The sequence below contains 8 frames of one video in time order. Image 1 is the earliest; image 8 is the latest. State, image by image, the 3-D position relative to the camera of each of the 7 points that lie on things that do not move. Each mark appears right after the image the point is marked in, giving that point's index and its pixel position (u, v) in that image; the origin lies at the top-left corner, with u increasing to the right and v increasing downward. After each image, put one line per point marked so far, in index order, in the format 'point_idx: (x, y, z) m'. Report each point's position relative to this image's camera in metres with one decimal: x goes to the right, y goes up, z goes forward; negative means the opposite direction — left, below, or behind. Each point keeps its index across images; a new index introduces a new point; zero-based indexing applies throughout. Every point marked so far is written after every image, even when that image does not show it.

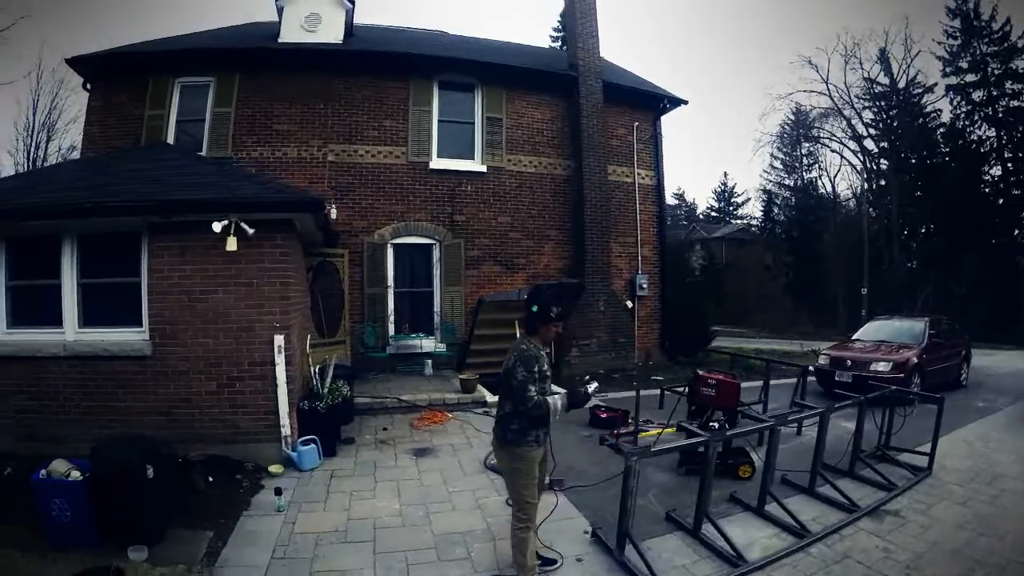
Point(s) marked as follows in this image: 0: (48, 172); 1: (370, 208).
0: (-5.2, +1.3, +5.5) m
1: (-2.3, +1.6, +9.8) m
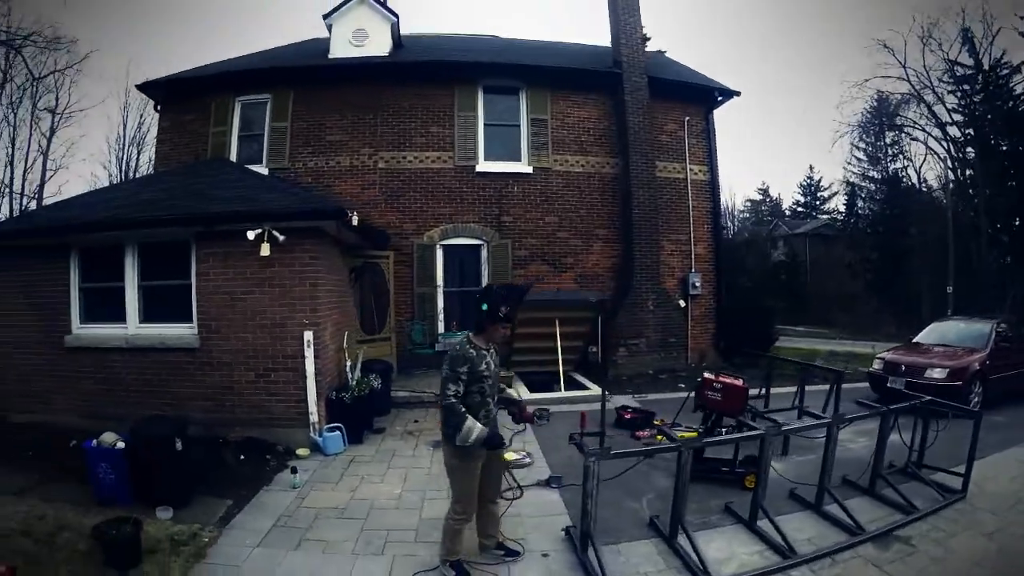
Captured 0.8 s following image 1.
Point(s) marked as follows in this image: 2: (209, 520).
0: (-5.0, +1.3, +6.3) m
1: (-1.6, +1.6, +10.3) m
2: (-2.2, -1.6, +3.5) m
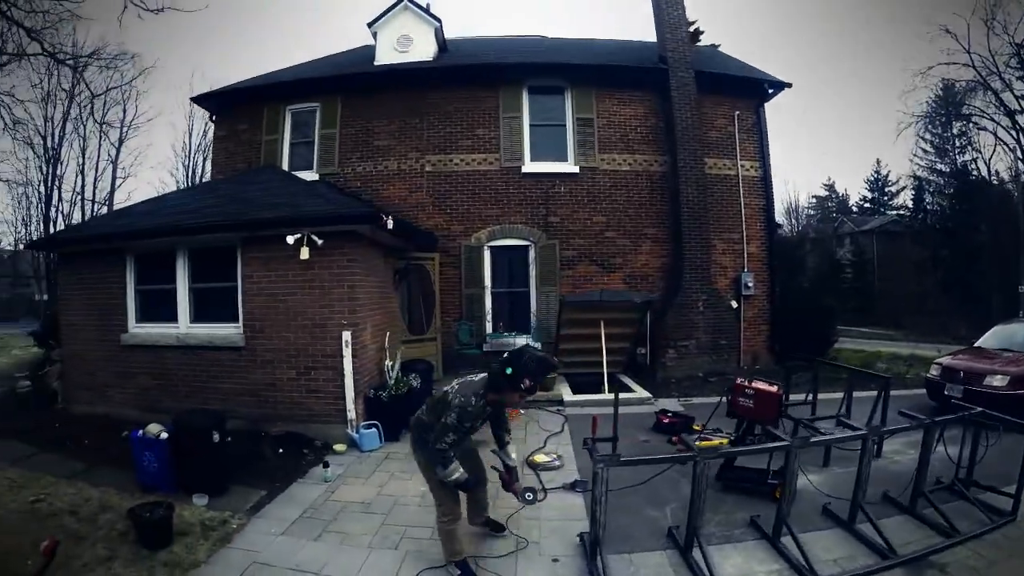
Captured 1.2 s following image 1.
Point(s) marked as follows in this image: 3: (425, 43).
0: (-4.6, +1.3, +6.8) m
1: (-0.8, +1.6, +10.4) m
2: (-2.1, -1.7, +3.7) m
3: (-2.0, +5.7, +11.5) m
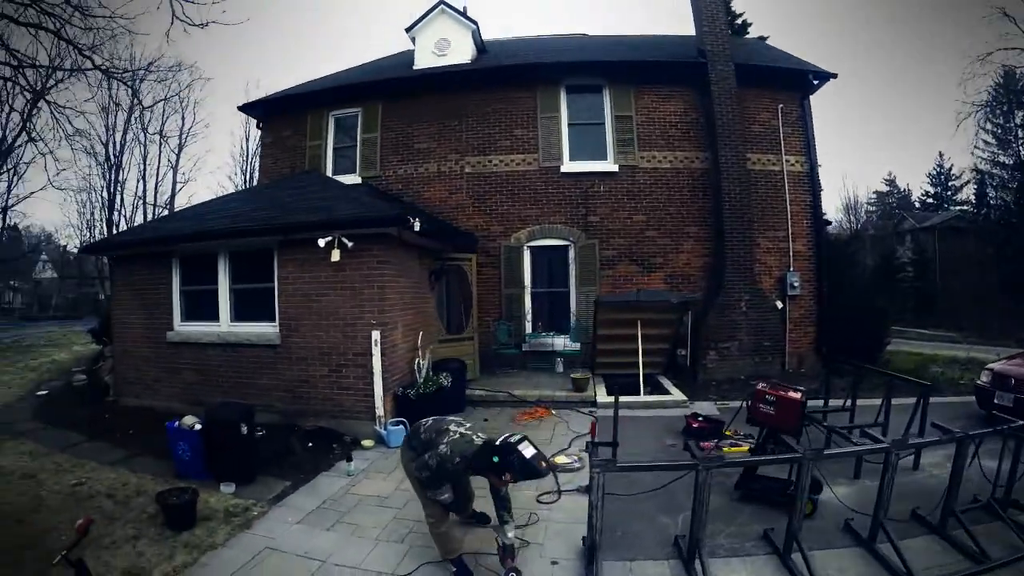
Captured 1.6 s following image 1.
0: (-4.2, +1.2, +7.3) m
1: (0.0, +1.6, +10.4) m
2: (-2.0, -1.7, +3.9) m
3: (-1.2, +5.7, +11.6) m
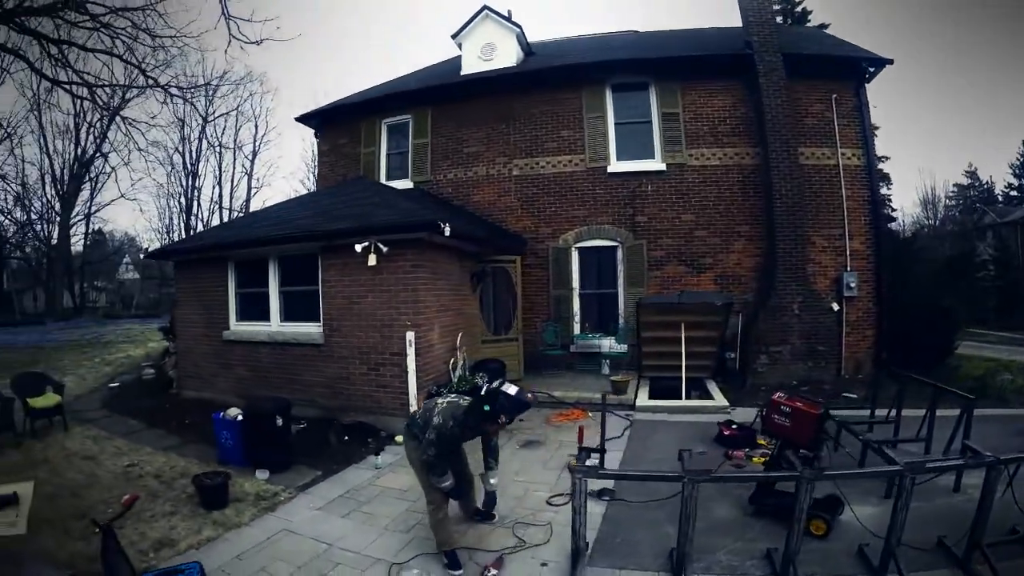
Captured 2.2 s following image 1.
0: (-3.7, +1.2, +7.9) m
1: (+0.8, +1.6, +10.5) m
2: (-1.9, -1.7, +4.3) m
3: (-0.1, +5.7, +11.8) m
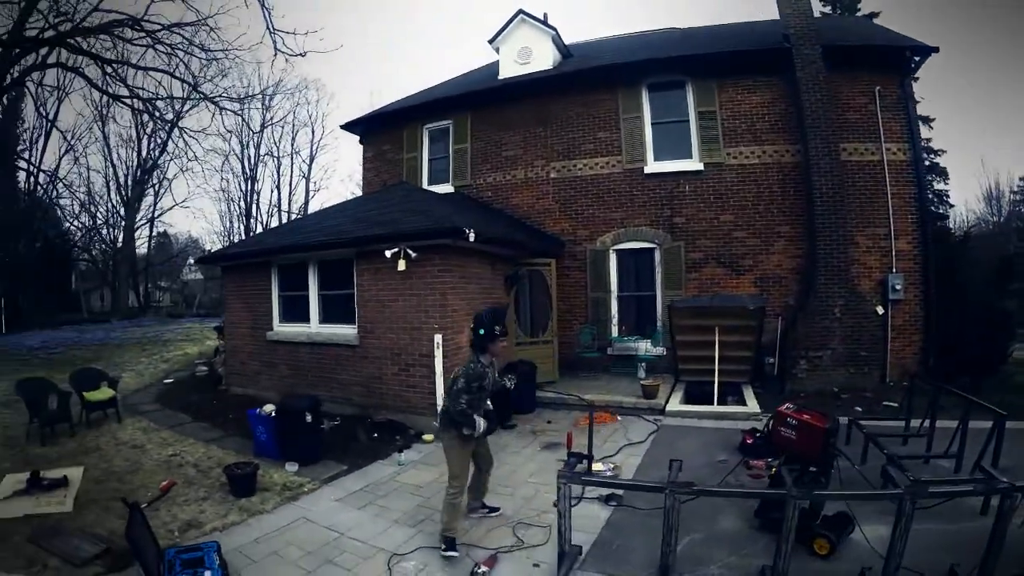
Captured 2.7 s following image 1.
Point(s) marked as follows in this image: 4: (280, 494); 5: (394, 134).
0: (-3.2, +1.1, +8.3) m
1: (+1.5, +1.5, +10.5) m
2: (-1.8, -1.8, +4.6) m
3: (+0.7, +5.6, +11.9) m
4: (-1.9, -1.7, +4.0) m
5: (-3.2, +4.1, +13.3) m
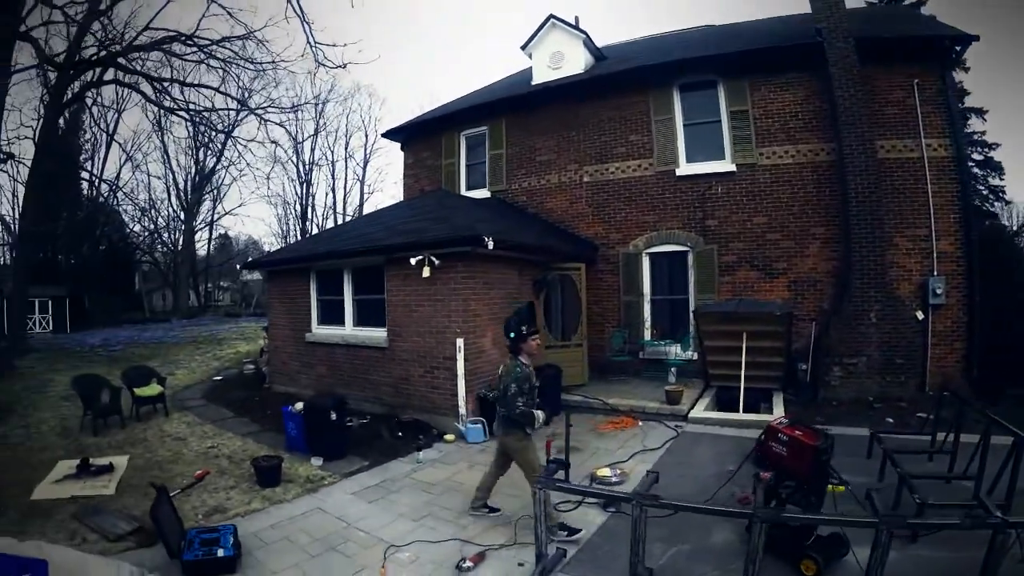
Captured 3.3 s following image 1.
0: (-2.8, +1.1, +8.8) m
1: (+2.2, +1.4, +10.5) m
2: (-1.7, -1.8, +4.9) m
3: (+1.5, +5.5, +12.0) m
4: (-1.9, -1.8, +4.3) m
5: (-2.3, +4.0, +13.7) m
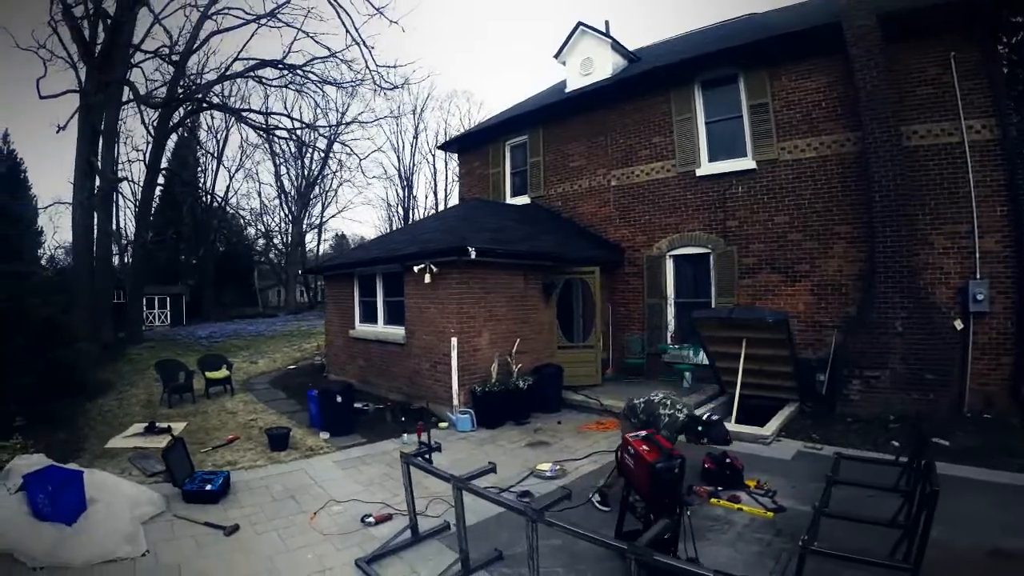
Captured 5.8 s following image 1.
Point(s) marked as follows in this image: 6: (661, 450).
0: (-2.4, +1.0, +10.3) m
1: (+2.8, +1.4, +10.8) m
2: (-2.2, -2.0, +6.3) m
3: (+2.4, +5.5, +12.3) m
4: (-2.5, -1.9, +5.8) m
5: (-0.8, +4.1, +14.8) m
6: (+1.3, -1.2, +4.0) m
